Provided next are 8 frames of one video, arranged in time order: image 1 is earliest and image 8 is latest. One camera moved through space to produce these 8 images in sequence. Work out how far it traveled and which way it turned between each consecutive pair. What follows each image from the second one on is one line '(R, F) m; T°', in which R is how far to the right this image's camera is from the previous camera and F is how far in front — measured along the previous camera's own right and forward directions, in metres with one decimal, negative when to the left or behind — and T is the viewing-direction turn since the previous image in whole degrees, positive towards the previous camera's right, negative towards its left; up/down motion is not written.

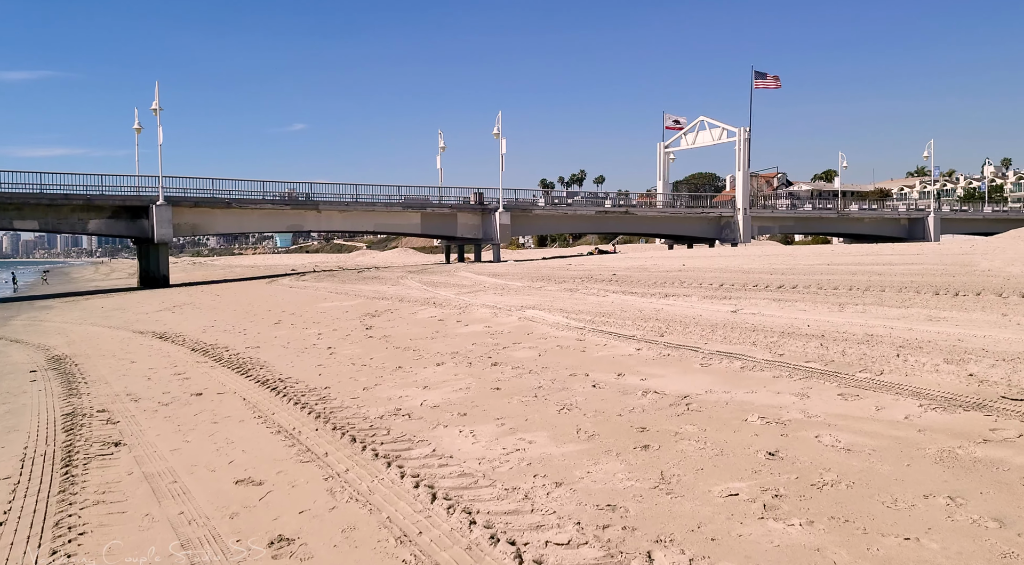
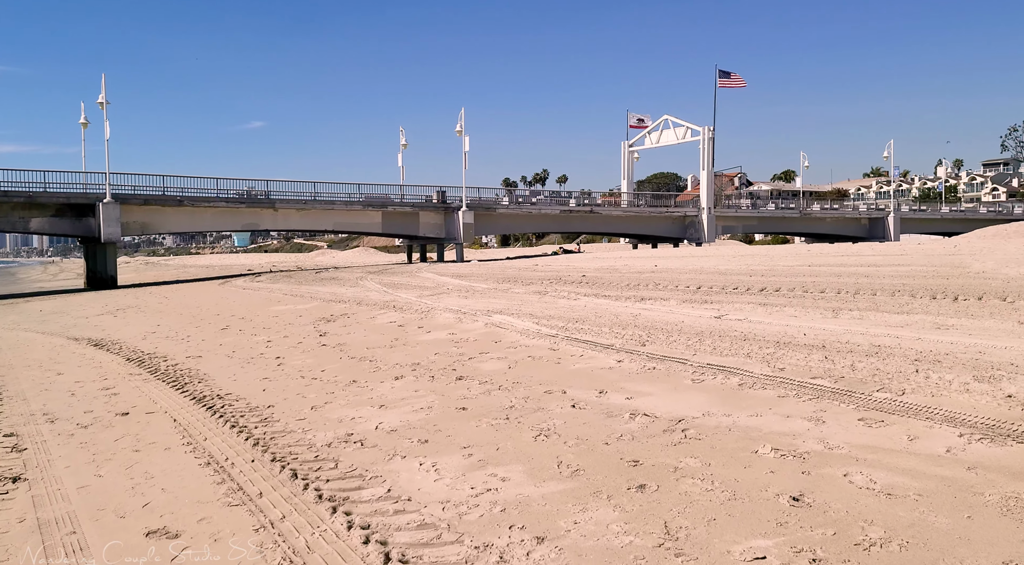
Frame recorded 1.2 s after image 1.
(0.0, +1.0) m; +3°
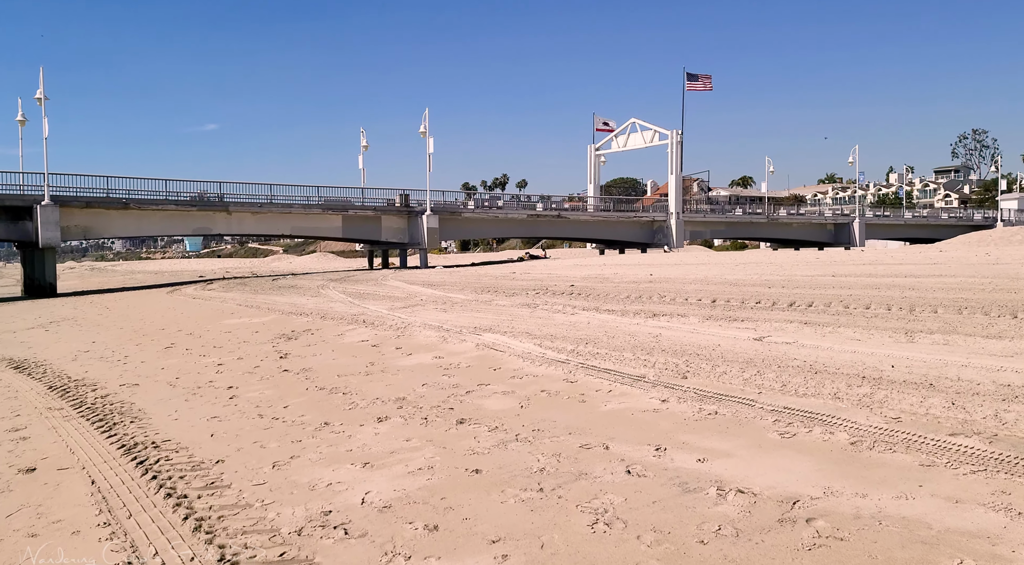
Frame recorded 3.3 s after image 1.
(-0.5, +1.9) m; +3°
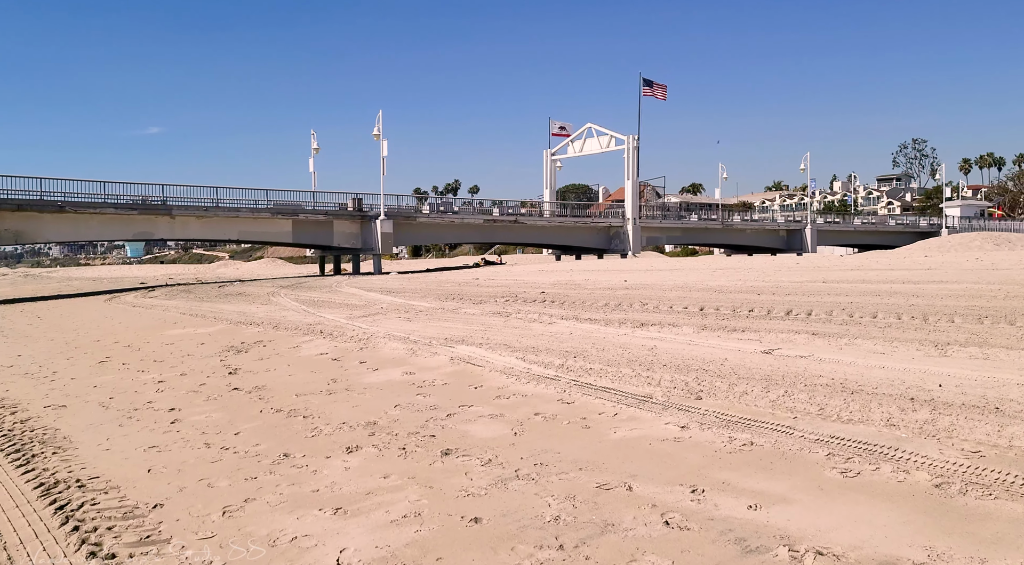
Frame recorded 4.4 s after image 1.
(-0.3, +1.0) m; +3°
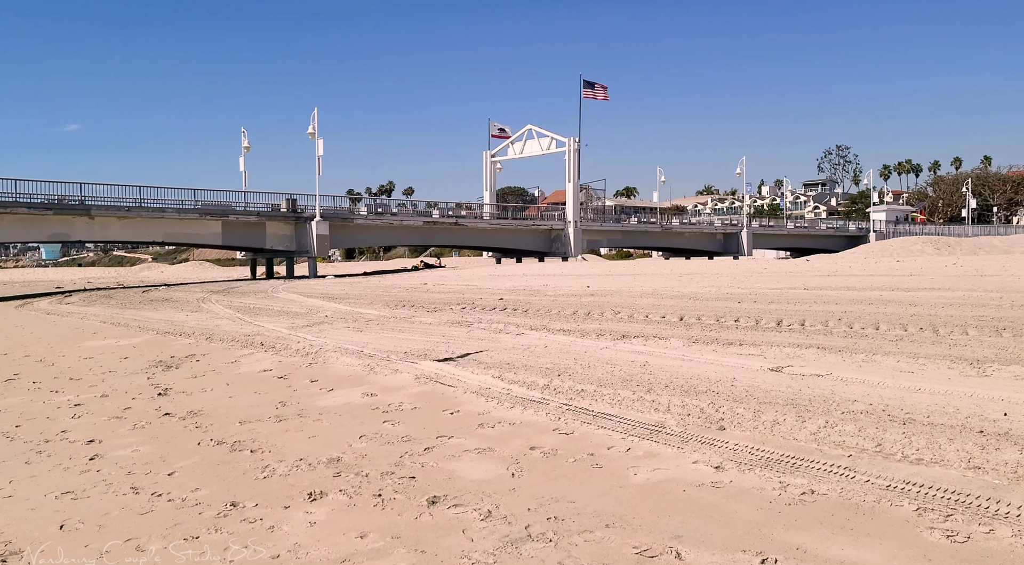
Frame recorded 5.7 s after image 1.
(-0.4, +1.1) m; +5°
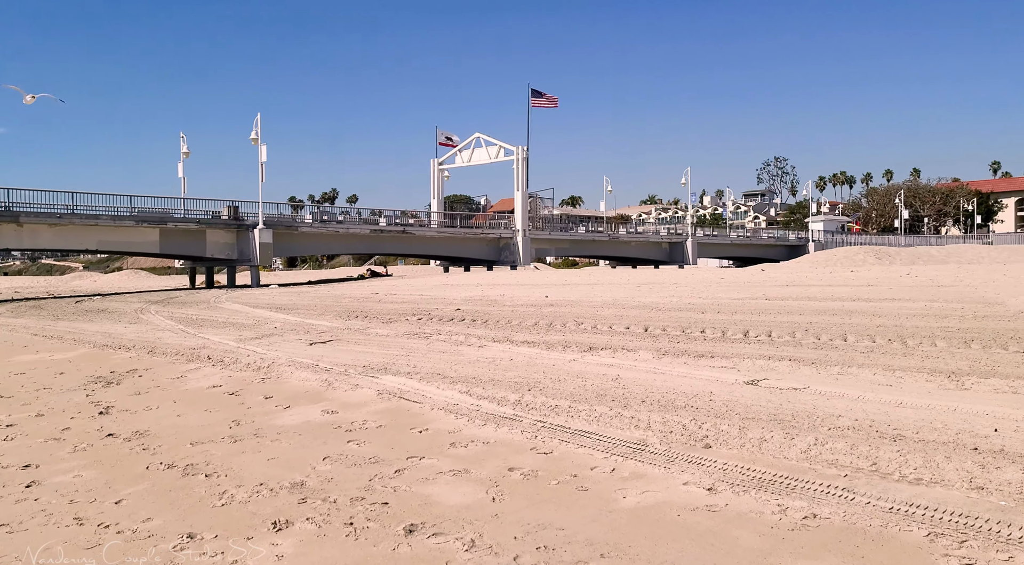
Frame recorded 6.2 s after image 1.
(-0.2, +0.3) m; +4°
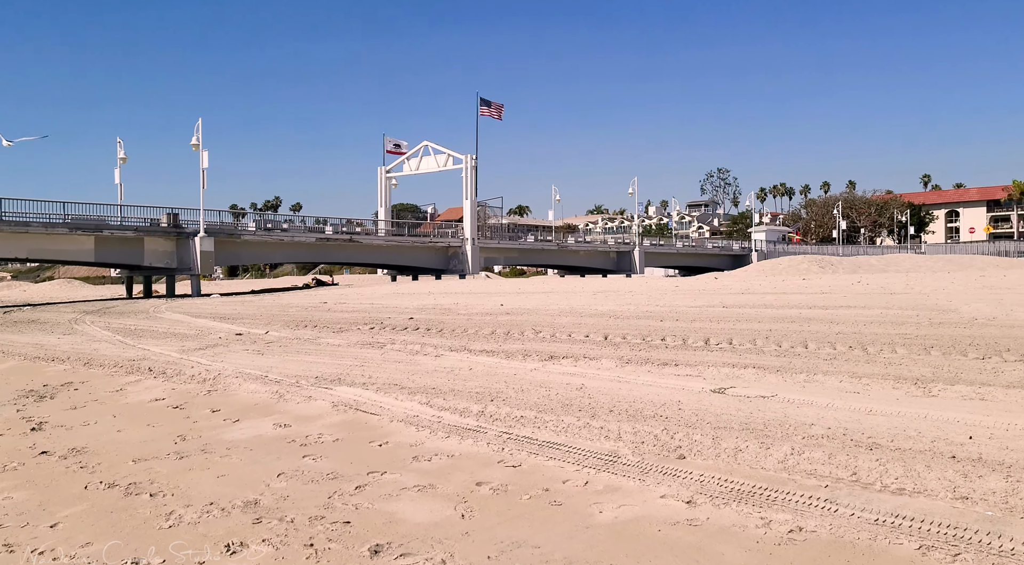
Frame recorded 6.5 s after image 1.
(-0.1, +0.2) m; +4°
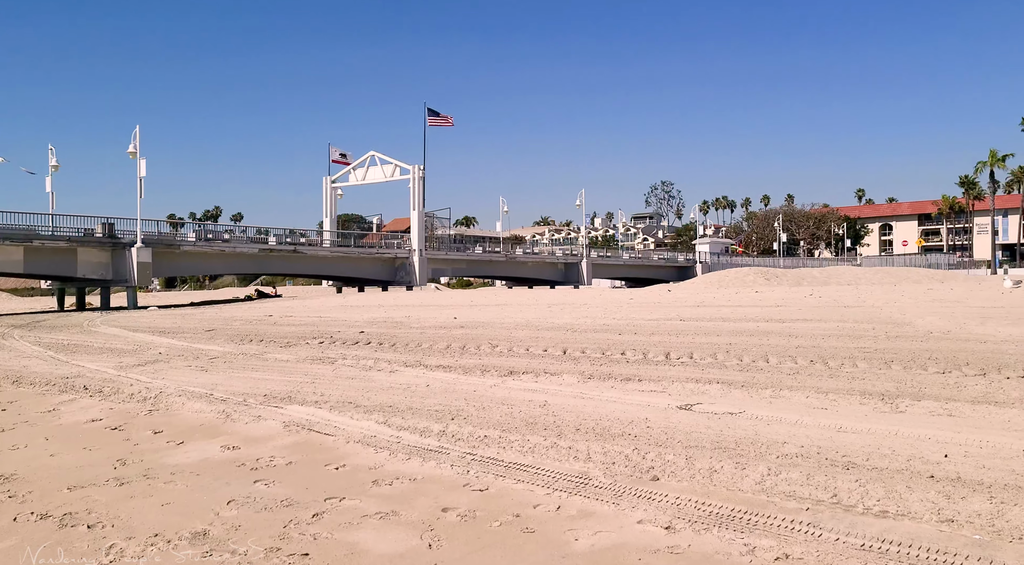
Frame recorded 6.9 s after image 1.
(-0.1, +0.2) m; +4°
